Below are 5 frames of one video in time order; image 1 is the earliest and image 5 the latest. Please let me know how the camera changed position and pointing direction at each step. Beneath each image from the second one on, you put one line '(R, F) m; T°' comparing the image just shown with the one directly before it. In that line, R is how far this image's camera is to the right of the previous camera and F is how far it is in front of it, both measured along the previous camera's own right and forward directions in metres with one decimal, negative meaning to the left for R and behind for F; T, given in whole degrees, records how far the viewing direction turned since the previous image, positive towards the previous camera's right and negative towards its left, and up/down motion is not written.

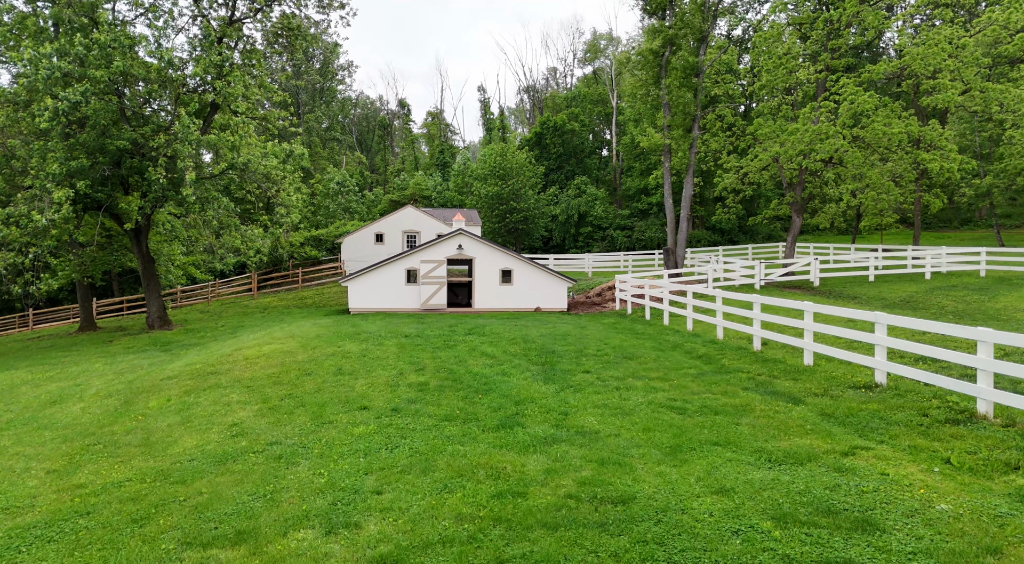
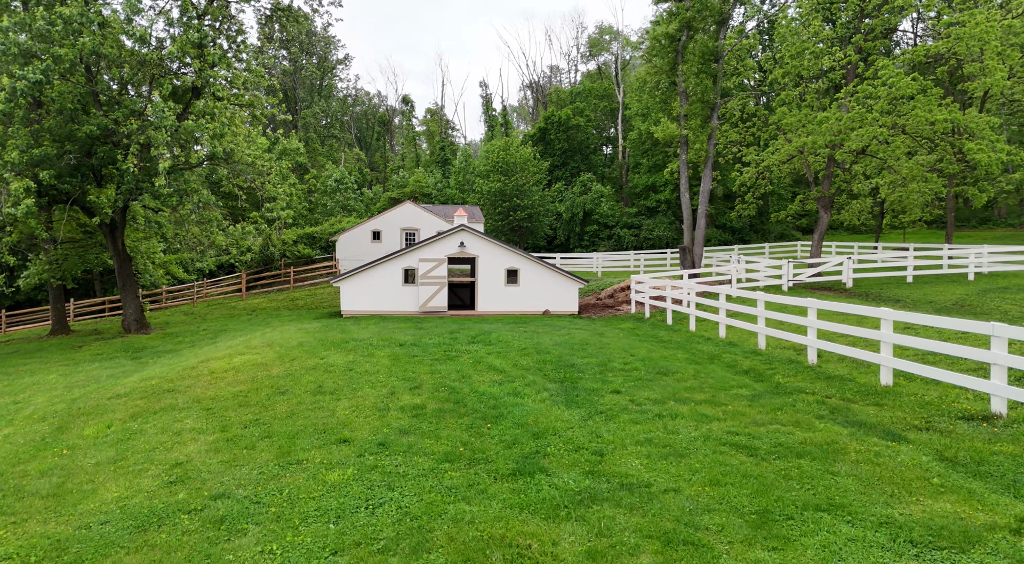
(-0.2, +2.0) m; 0°
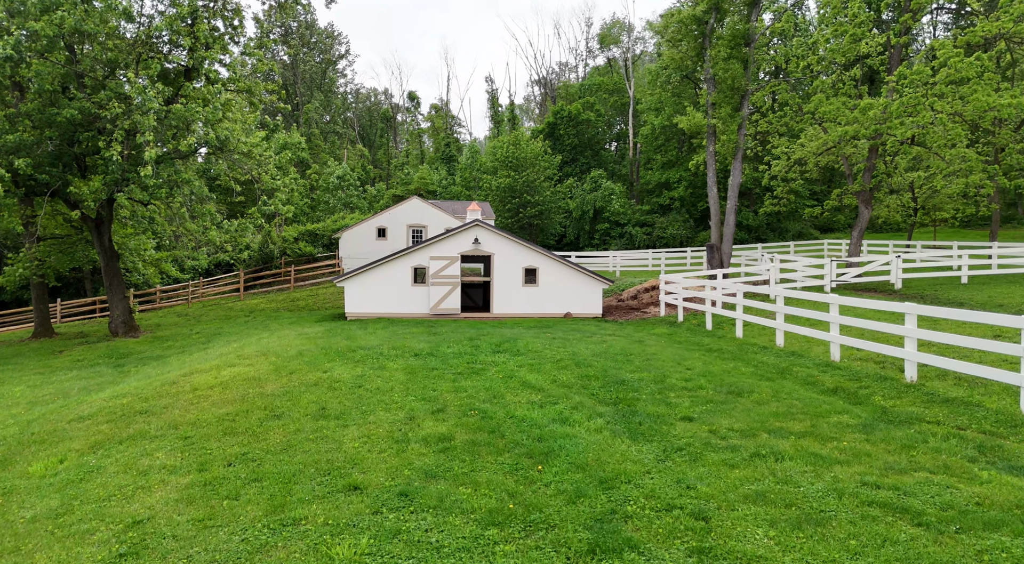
(-0.6, +1.9) m; 0°
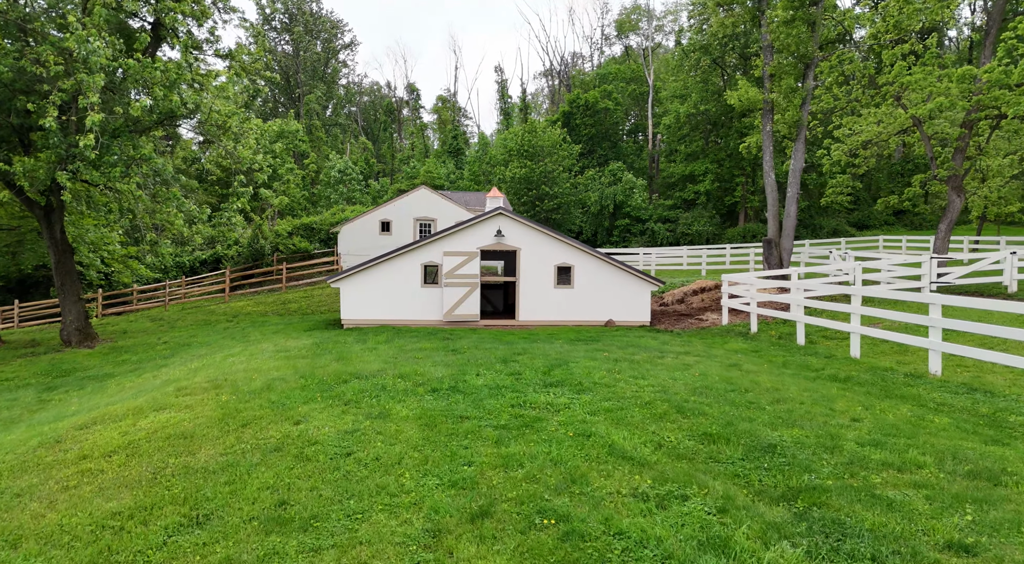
(-0.7, +3.7) m; 0°
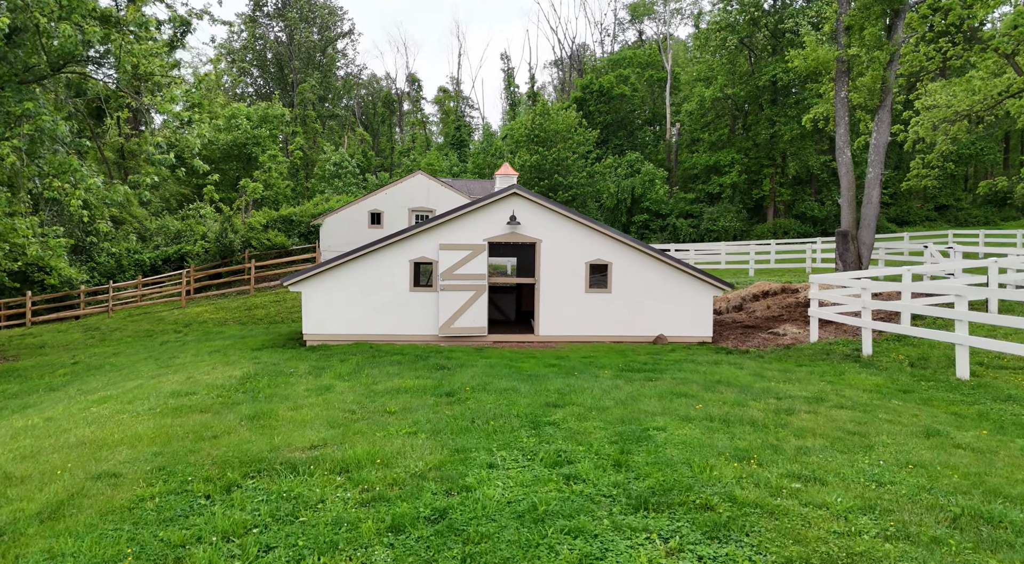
(-0.3, +4.5) m; 0°
